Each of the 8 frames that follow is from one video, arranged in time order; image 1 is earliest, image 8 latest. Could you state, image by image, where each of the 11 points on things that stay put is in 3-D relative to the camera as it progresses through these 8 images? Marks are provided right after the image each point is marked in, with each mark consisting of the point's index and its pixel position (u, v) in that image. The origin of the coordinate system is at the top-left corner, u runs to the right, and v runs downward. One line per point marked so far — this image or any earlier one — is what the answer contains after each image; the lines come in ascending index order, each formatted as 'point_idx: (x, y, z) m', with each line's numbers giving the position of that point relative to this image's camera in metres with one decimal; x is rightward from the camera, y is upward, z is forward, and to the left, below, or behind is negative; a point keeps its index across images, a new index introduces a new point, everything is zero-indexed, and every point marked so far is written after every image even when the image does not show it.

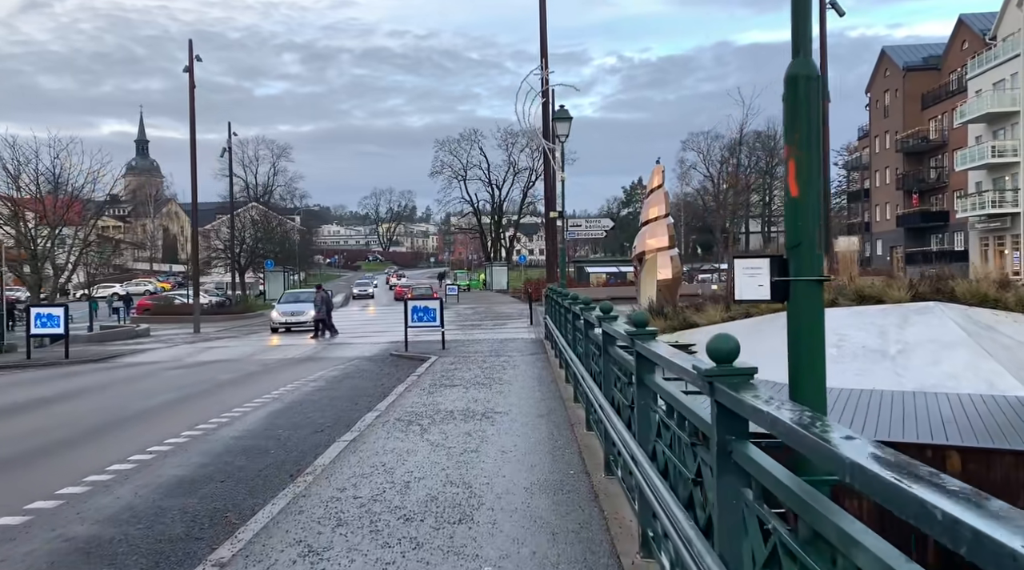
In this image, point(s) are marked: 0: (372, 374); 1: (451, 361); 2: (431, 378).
0: (-2.2, -1.4, +13.5) m
1: (-1.0, -1.2, +14.3) m
2: (-1.1, -1.3, +11.8) m
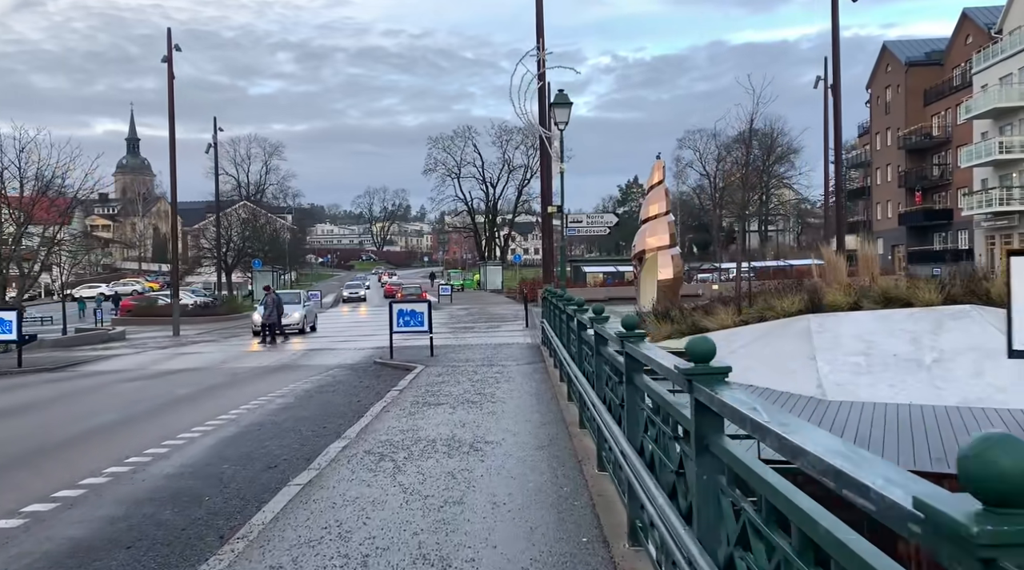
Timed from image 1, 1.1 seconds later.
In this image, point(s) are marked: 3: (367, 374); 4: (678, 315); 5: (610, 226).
0: (-2.2, -1.4, +12.1) m
1: (-1.1, -1.3, +12.9) m
2: (-1.1, -1.3, +10.4) m
3: (-2.3, -1.4, +14.1) m
4: (+3.5, -0.6, +18.7) m
5: (+1.8, +1.0, +15.3) m
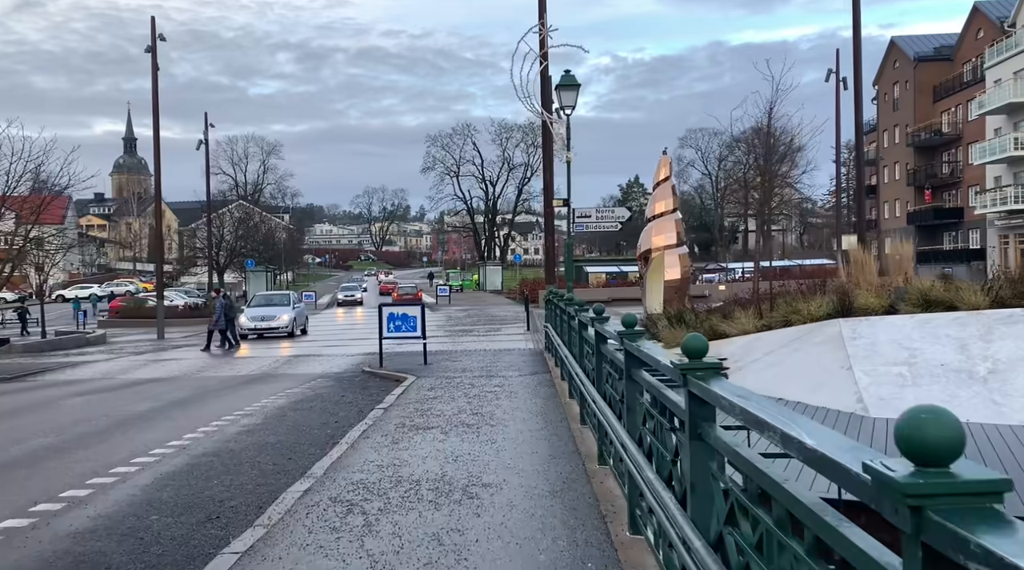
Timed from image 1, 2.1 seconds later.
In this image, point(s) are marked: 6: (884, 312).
0: (-2.2, -1.4, +10.6) m
1: (-1.0, -1.3, +11.5) m
2: (-1.1, -1.3, +8.9) m
3: (-2.3, -1.4, +12.6) m
4: (+3.5, -0.7, +17.3) m
5: (+1.8, +1.0, +13.9) m
6: (+6.2, -0.4, +14.8) m
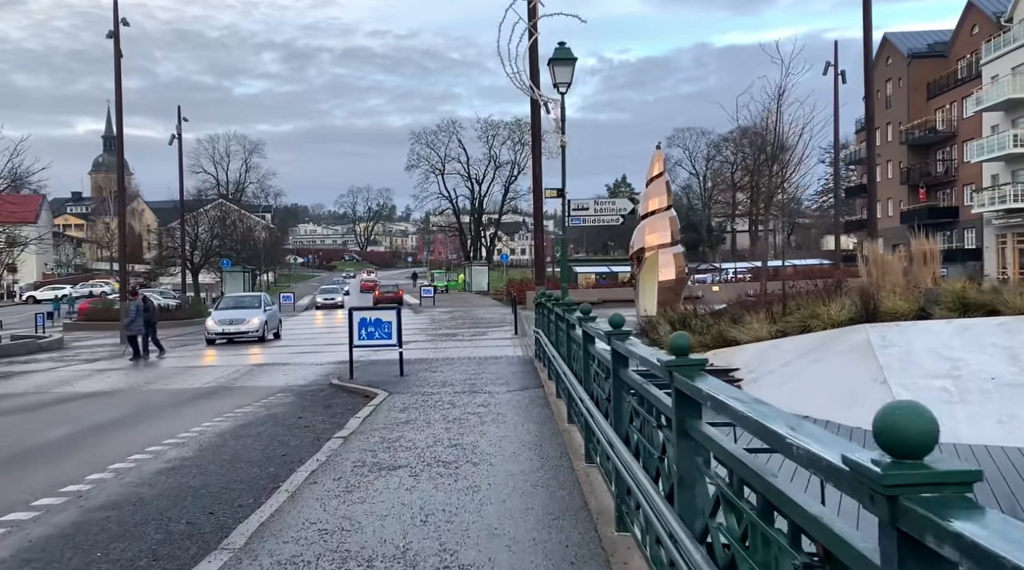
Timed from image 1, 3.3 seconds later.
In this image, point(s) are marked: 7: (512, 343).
0: (-2.3, -1.4, +9.0) m
1: (-1.2, -1.3, +9.8) m
2: (-1.2, -1.3, +7.3) m
3: (-2.5, -1.5, +11.0) m
4: (+3.3, -0.7, +15.7) m
5: (+1.6, +1.0, +12.3) m
6: (+6.0, -0.5, +13.2) m
7: (0.0, -1.3, +20.0) m
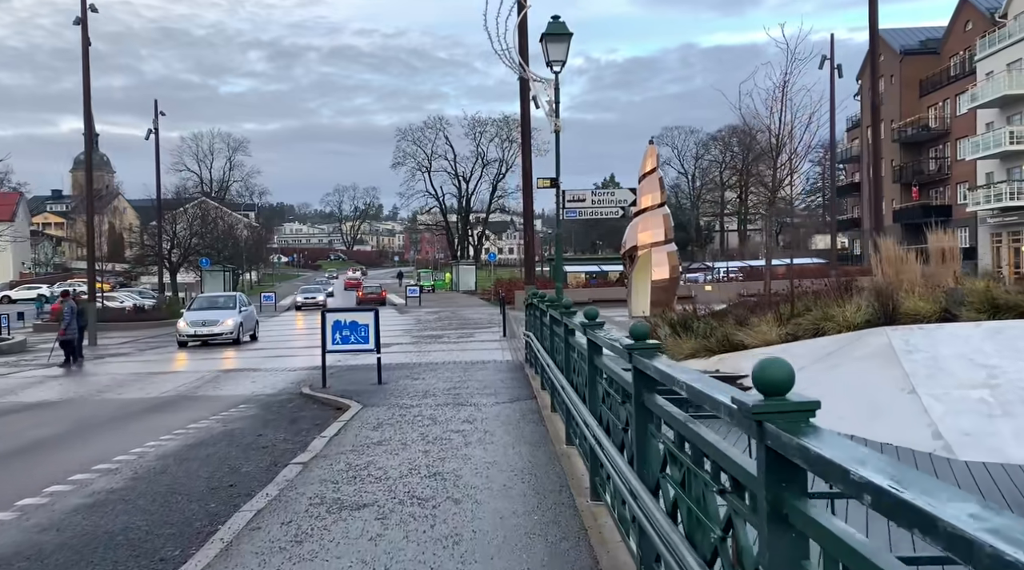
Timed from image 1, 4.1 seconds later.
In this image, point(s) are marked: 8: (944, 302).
0: (-2.4, -1.4, +7.8) m
1: (-1.3, -1.3, +8.7) m
2: (-1.3, -1.3, +6.1) m
3: (-2.6, -1.4, +9.8) m
4: (+3.1, -0.7, +14.6) m
5: (+1.5, +1.0, +11.2) m
6: (+5.9, -0.5, +12.2) m
7: (-0.2, -1.3, +18.9) m
8: (+6.0, -0.2, +12.3) m
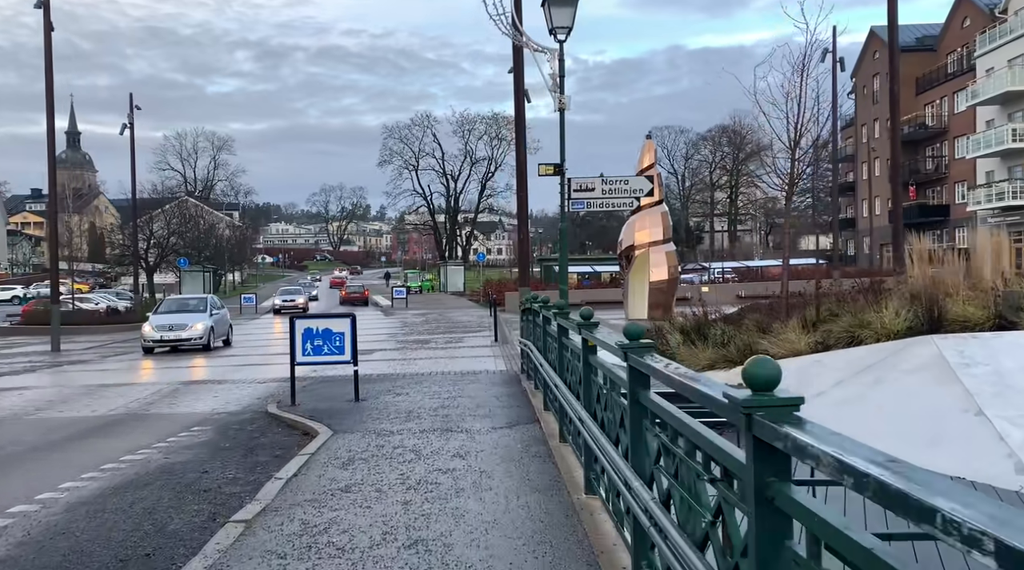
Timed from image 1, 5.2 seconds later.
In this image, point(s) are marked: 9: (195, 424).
0: (-2.4, -1.5, +6.3) m
1: (-1.3, -1.3, +7.1) m
2: (-1.3, -1.3, +4.6) m
3: (-2.6, -1.5, +8.3) m
4: (+3.0, -0.7, +13.1) m
5: (+1.4, +1.0, +9.7) m
6: (+5.8, -0.5, +10.8) m
7: (-0.4, -1.3, +17.3) m
8: (+6.0, -0.3, +10.9) m
9: (-3.5, -1.5, +9.7) m
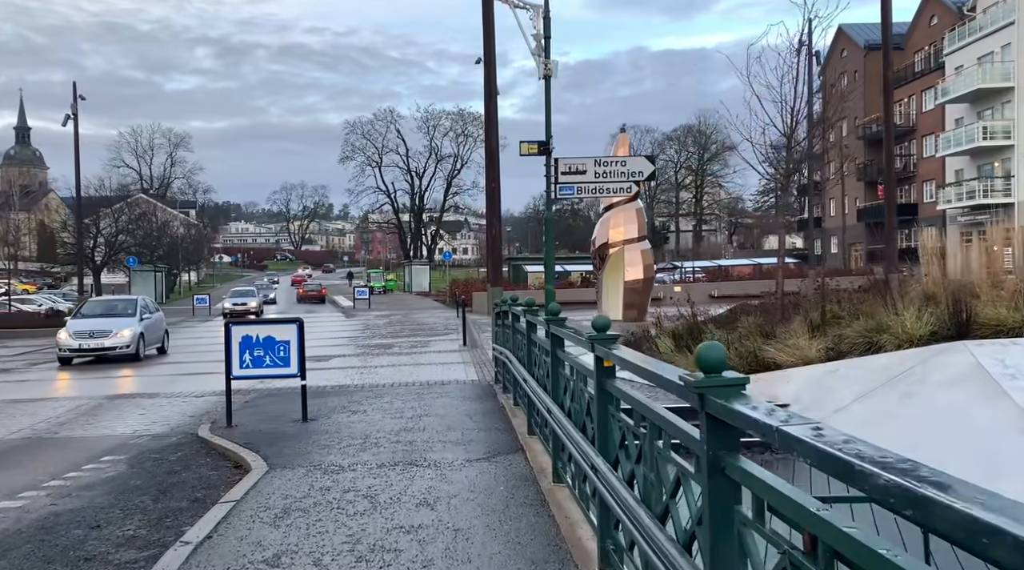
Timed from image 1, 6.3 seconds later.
0: (-2.5, -1.5, +4.7) m
1: (-1.4, -1.3, +5.6) m
2: (-1.3, -1.3, +3.1) m
3: (-2.8, -1.5, +6.7) m
4: (+2.7, -0.7, +11.8) m
5: (+1.2, +1.0, +8.3) m
6: (+5.6, -0.5, +9.5) m
7: (-0.9, -1.3, +15.8) m
8: (+5.7, -0.3, +9.7) m
9: (-3.7, -1.5, +8.1) m
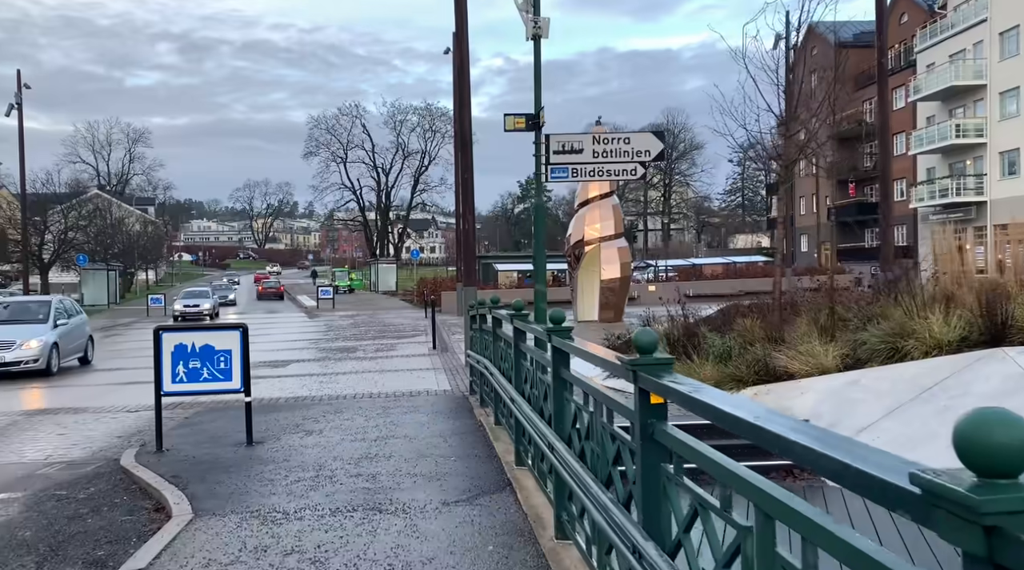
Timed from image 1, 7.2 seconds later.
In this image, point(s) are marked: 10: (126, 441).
0: (-2.5, -1.5, +3.4) m
1: (-1.4, -1.3, +4.3) m
2: (-1.2, -1.3, +1.8) m
3: (-2.8, -1.5, +5.3) m
4: (+2.4, -0.7, +10.6) m
5: (+1.1, +1.0, +7.1) m
6: (+5.4, -0.5, +8.5) m
7: (-1.3, -1.3, +14.5) m
8: (+5.5, -0.2, +8.6) m
9: (-3.8, -1.5, +6.7) m
10: (-3.7, -1.5, +8.5) m
